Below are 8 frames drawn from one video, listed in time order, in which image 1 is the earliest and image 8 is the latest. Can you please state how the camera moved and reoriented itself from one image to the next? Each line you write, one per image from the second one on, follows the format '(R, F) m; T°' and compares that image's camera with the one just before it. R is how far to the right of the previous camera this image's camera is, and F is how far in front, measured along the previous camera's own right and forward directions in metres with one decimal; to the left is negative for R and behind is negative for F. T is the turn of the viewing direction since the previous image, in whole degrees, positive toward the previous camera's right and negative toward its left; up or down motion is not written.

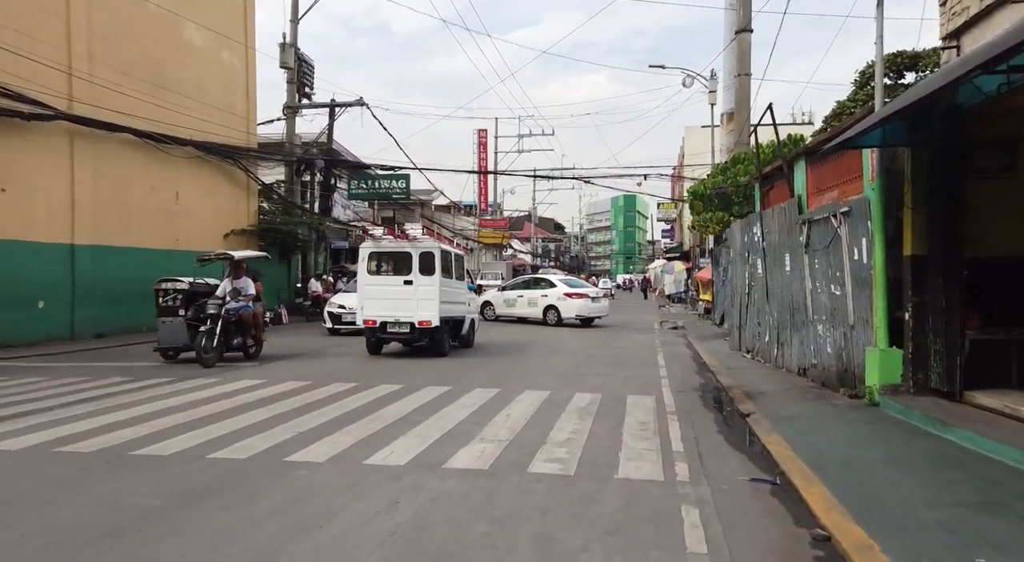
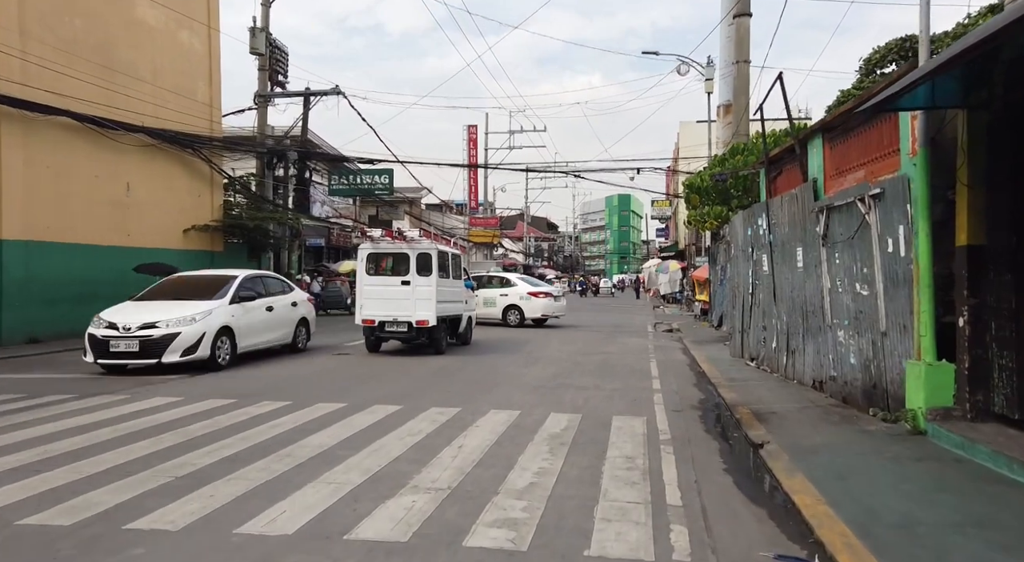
(+0.4, +1.7) m; 0°
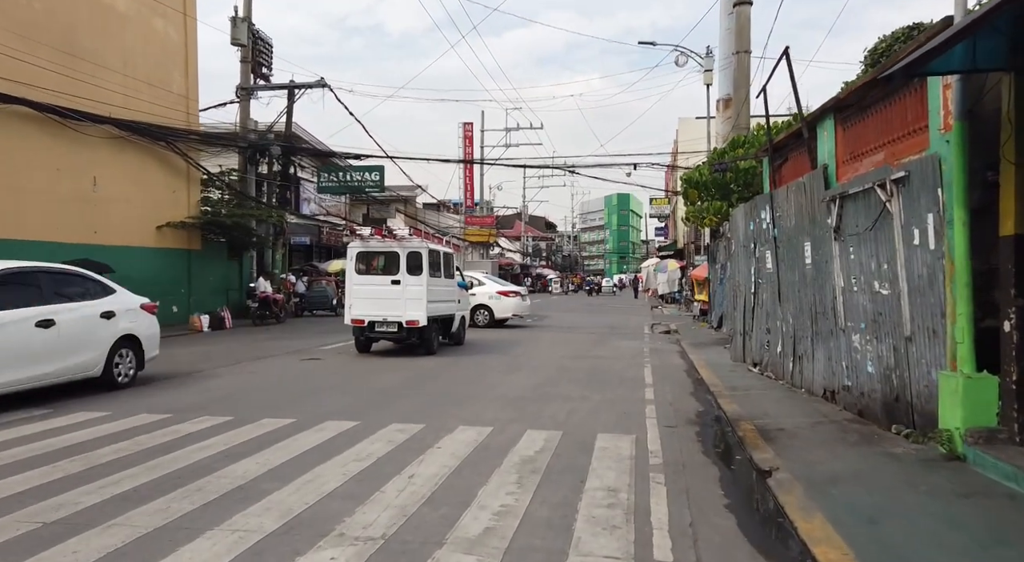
(+0.3, +1.0) m; 0°
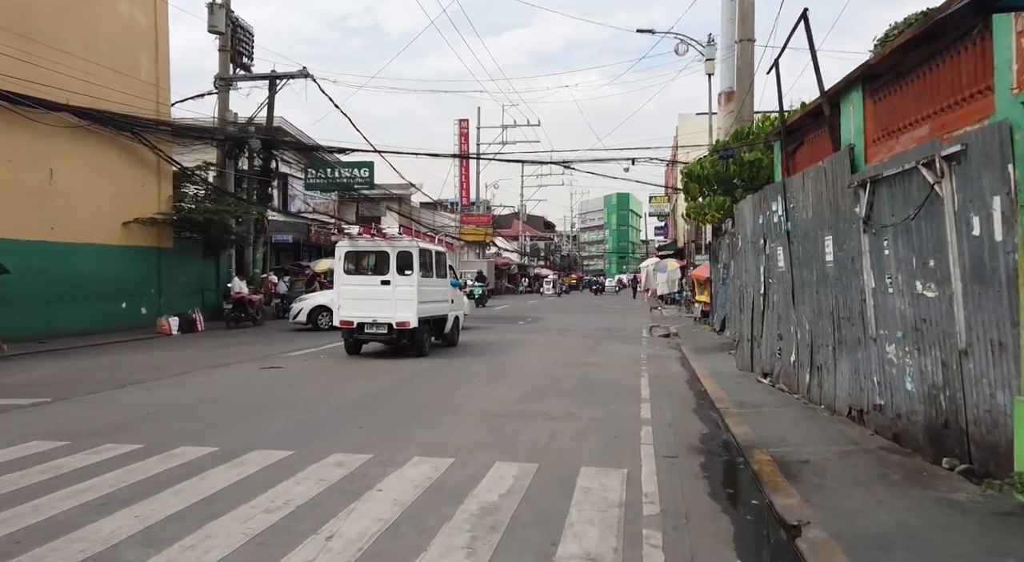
(+0.3, +1.3) m; 0°
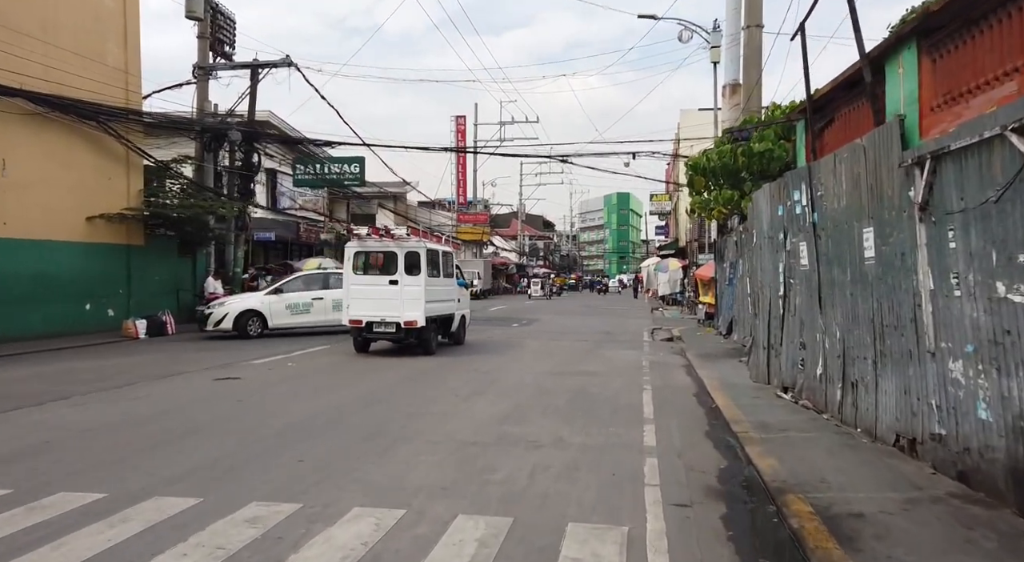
(+0.2, +1.3) m; 0°
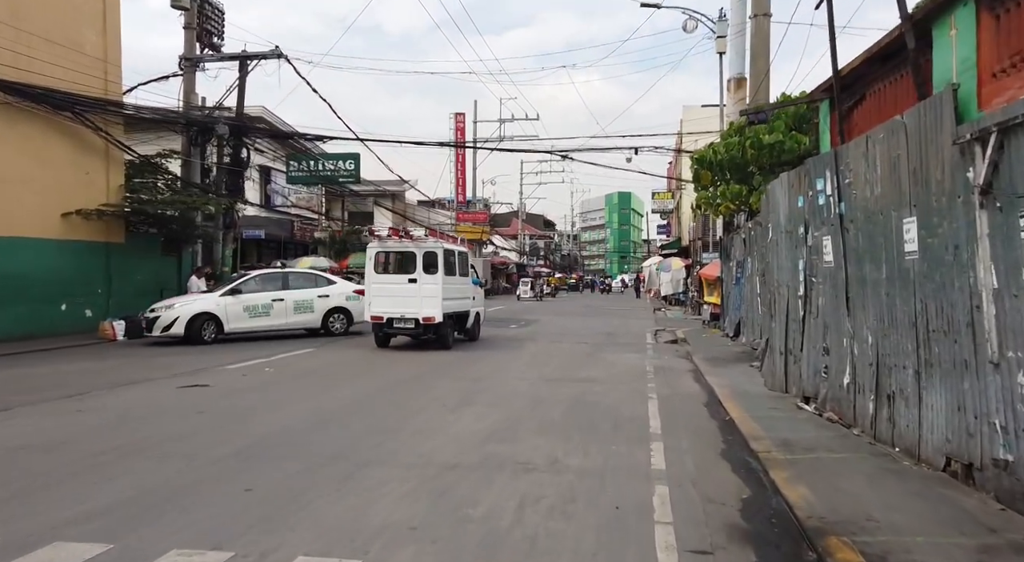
(+0.1, +0.9) m; 0°
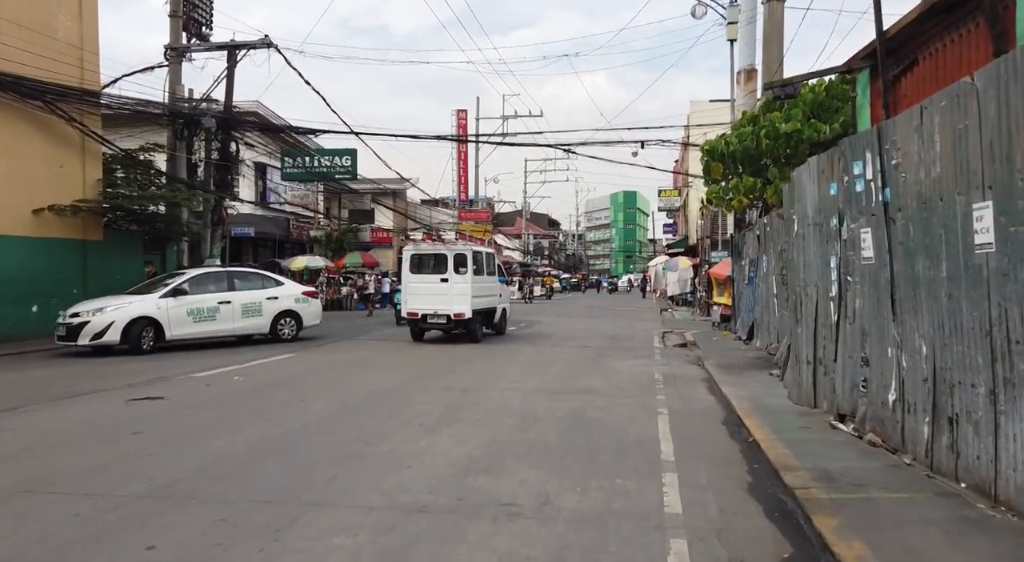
(+0.2, +1.1) m; 0°
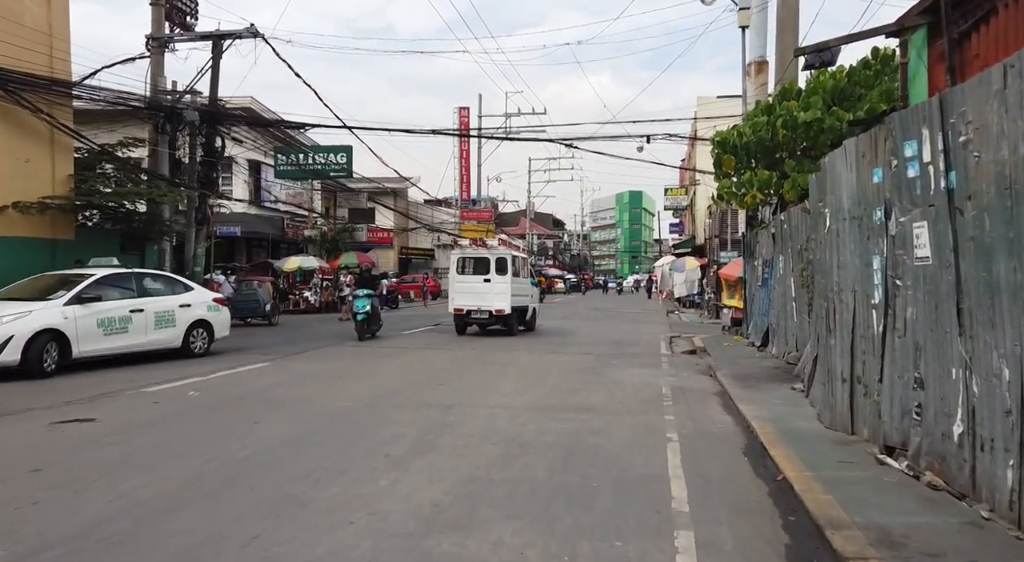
(+0.2, +1.2) m; 0°
